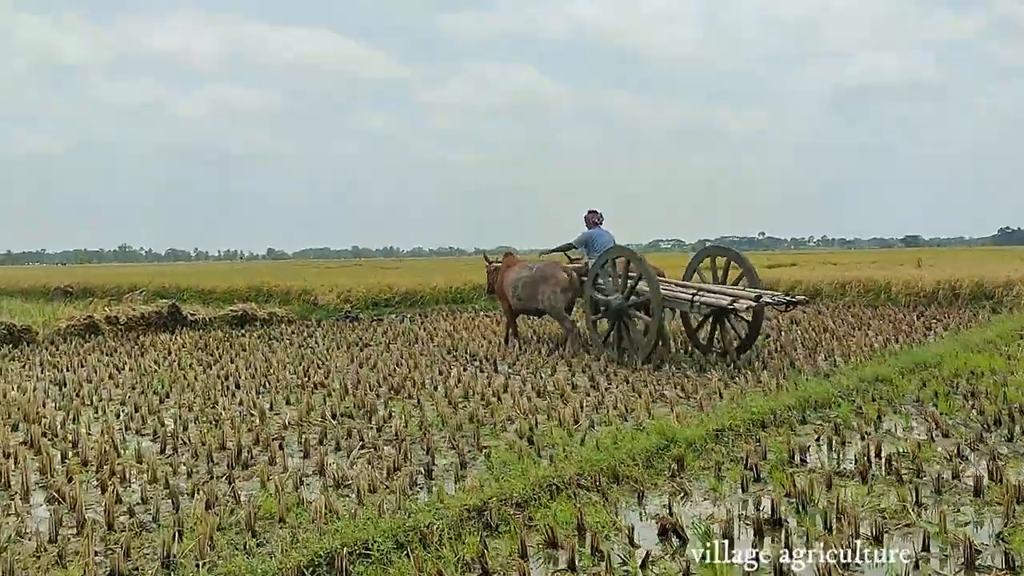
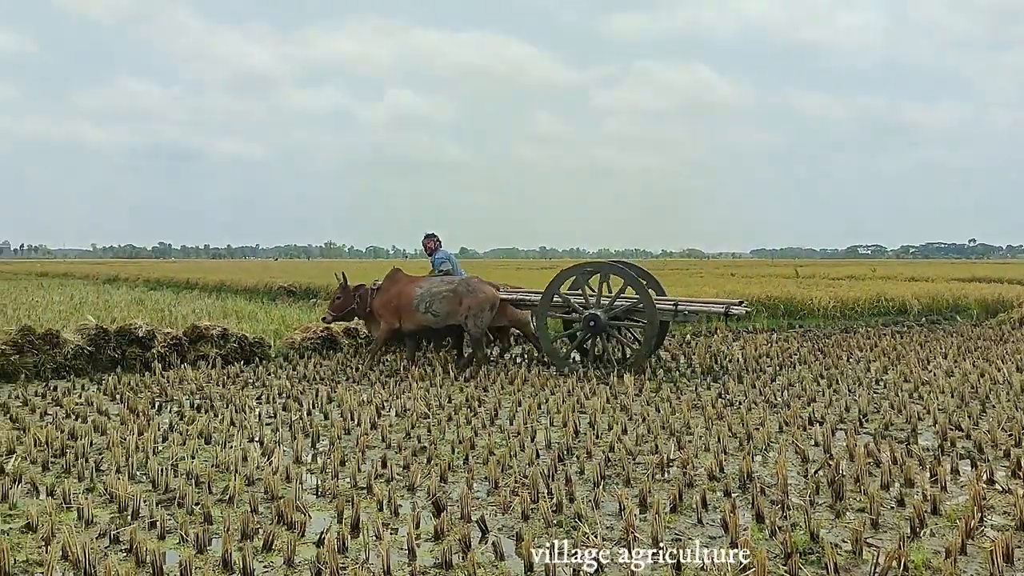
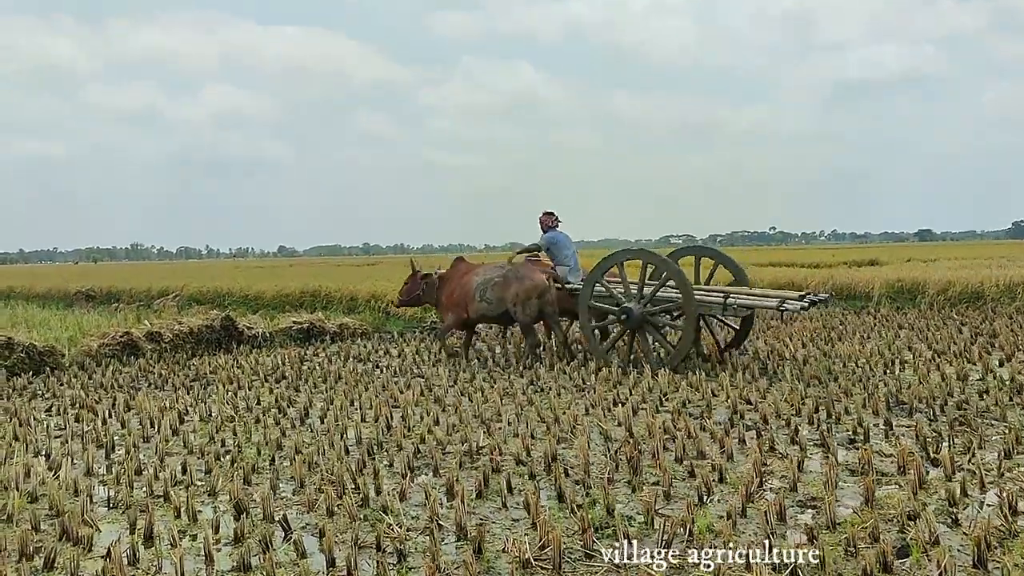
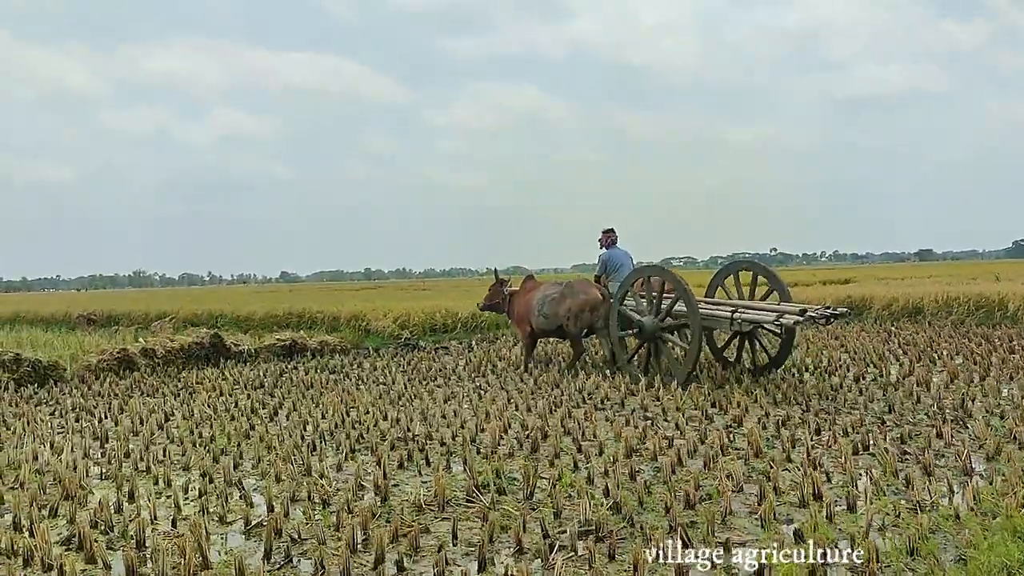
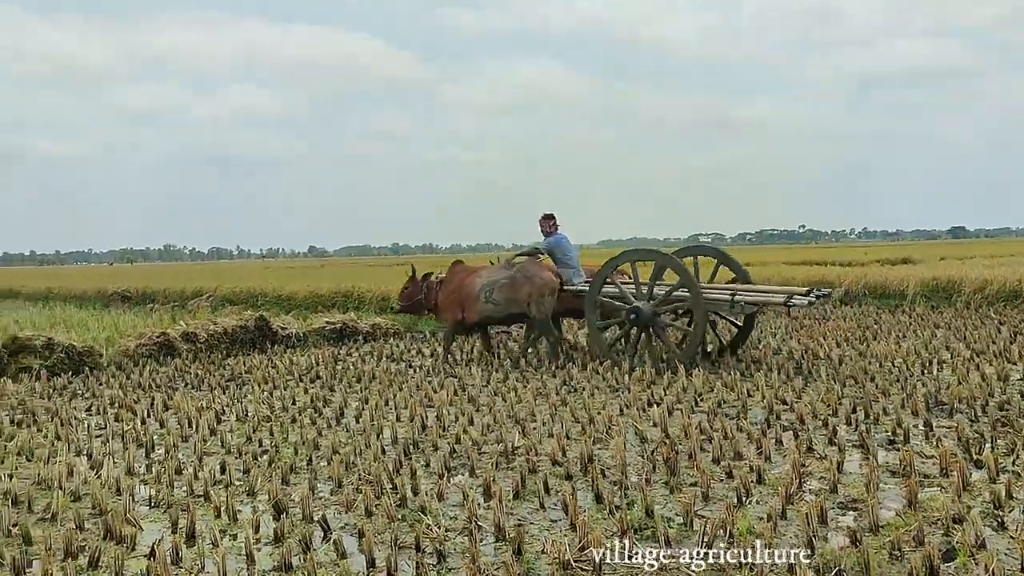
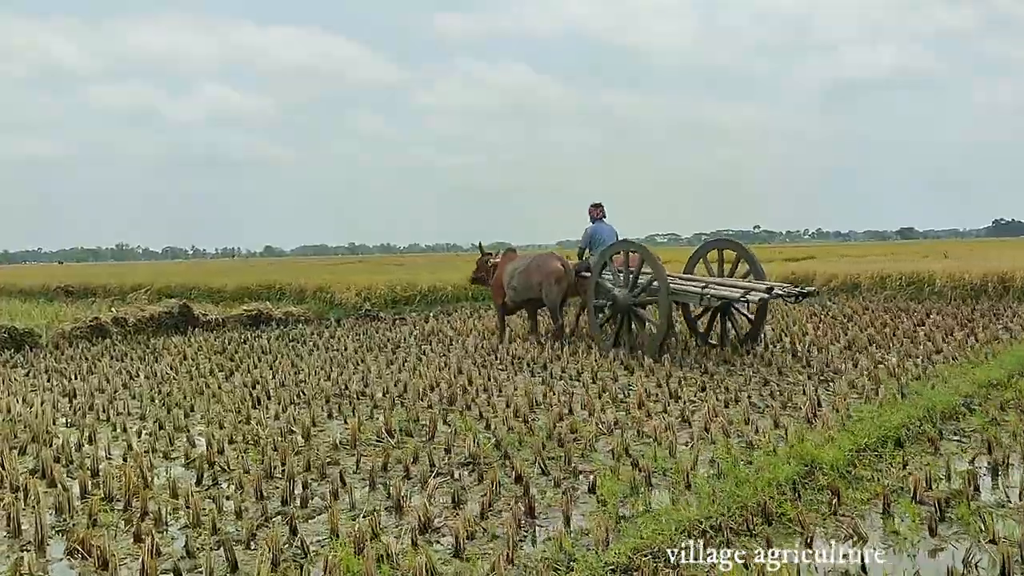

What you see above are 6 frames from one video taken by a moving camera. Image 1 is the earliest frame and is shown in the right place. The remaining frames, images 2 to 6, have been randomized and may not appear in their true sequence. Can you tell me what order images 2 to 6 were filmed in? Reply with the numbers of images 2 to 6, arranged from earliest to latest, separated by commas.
6, 4, 3, 5, 2
